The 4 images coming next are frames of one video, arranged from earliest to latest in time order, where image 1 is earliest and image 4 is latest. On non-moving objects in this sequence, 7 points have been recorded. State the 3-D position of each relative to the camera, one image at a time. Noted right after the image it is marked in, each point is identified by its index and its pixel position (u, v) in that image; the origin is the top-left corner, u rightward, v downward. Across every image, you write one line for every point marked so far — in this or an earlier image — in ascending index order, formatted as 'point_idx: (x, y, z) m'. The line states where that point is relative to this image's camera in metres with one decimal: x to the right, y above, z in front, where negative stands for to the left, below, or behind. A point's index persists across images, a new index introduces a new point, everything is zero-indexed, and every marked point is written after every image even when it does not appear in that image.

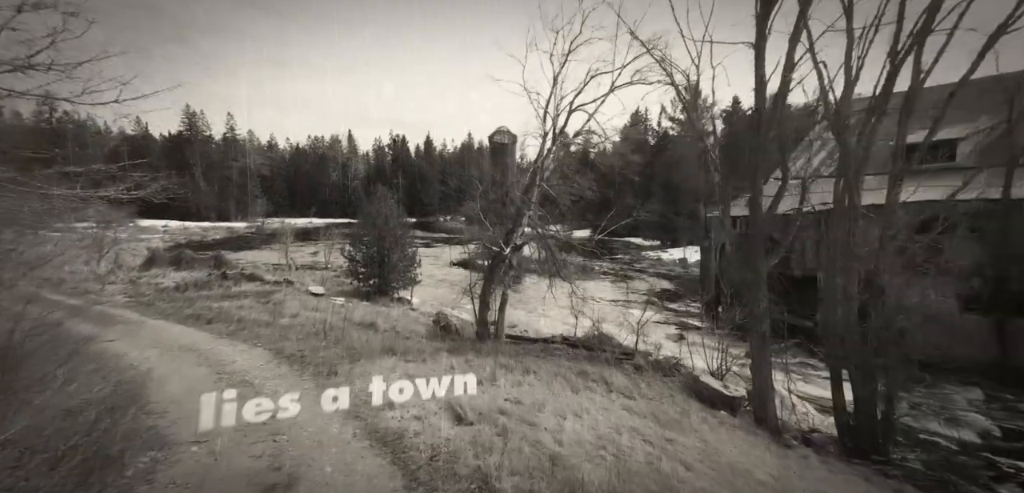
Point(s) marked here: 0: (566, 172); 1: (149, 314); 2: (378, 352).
0: (+1.0, +1.4, +9.0) m
1: (-5.4, -0.9, +7.4) m
2: (-2.0, -1.7, +7.1) m
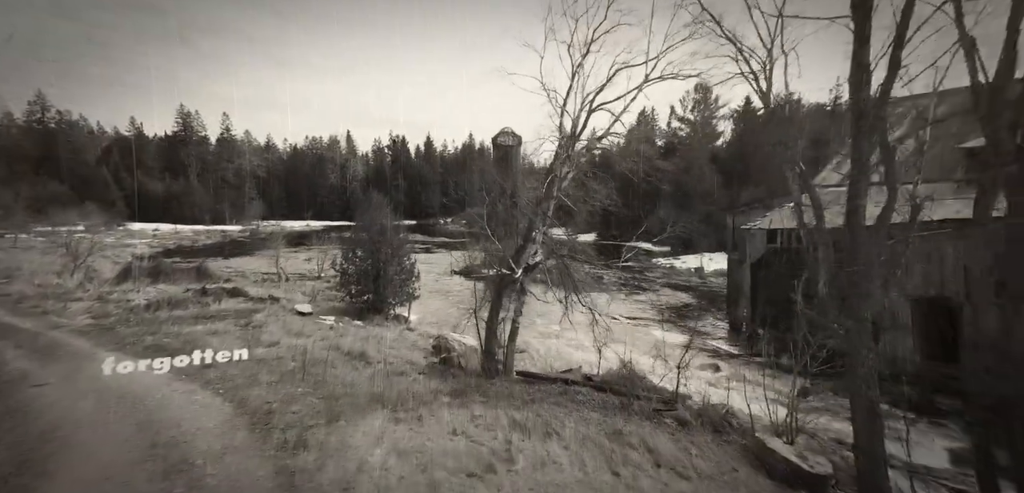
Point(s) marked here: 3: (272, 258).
0: (+1.2, +1.1, +8.0) m
1: (-5.3, -1.2, +6.3) m
2: (-1.8, -2.0, +6.0) m
3: (-4.9, -0.2, +9.8) m
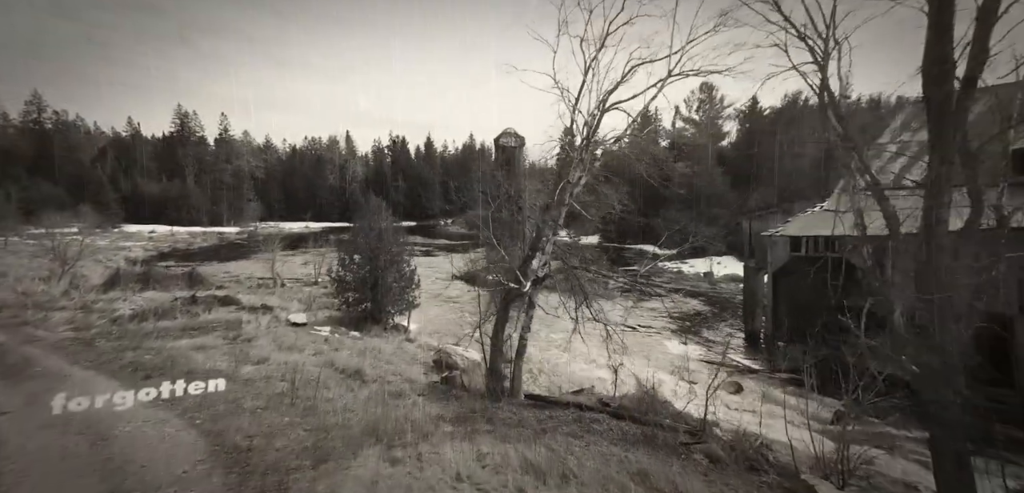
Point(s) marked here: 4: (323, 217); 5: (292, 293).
0: (+1.3, +1.0, +7.5) m
1: (-5.2, -1.3, +5.8) m
2: (-1.7, -2.1, +5.5) m
3: (-4.8, -0.3, +9.3) m
4: (-3.4, +0.5, +8.6) m
5: (-3.9, -0.9, +8.6) m
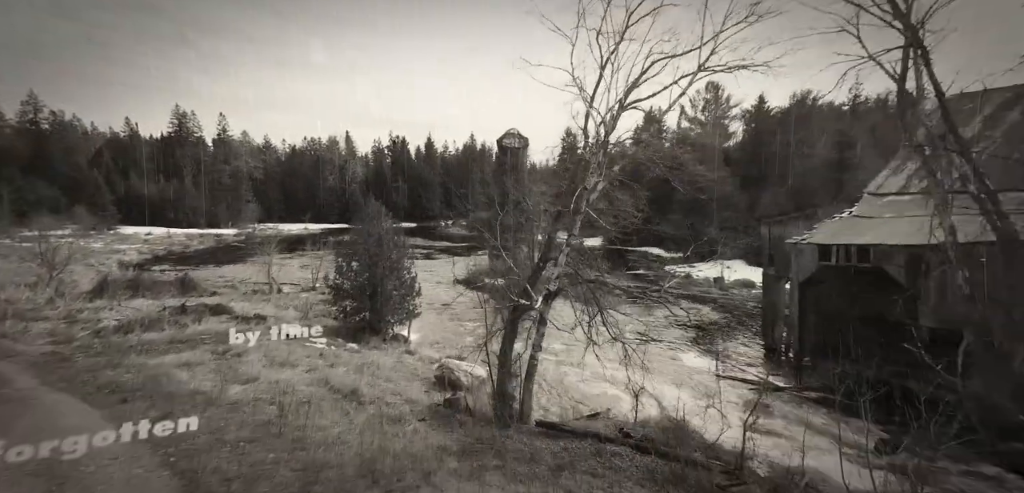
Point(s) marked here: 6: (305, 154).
0: (+1.4, +0.9, +7.0) m
1: (-5.1, -1.5, +5.3) m
2: (-1.6, -2.3, +5.0) m
3: (-4.7, -0.4, +8.8) m
4: (-3.3, +0.4, +8.1) m
5: (-3.8, -1.0, +8.2) m
6: (-3.5, +1.4, +7.7) m
